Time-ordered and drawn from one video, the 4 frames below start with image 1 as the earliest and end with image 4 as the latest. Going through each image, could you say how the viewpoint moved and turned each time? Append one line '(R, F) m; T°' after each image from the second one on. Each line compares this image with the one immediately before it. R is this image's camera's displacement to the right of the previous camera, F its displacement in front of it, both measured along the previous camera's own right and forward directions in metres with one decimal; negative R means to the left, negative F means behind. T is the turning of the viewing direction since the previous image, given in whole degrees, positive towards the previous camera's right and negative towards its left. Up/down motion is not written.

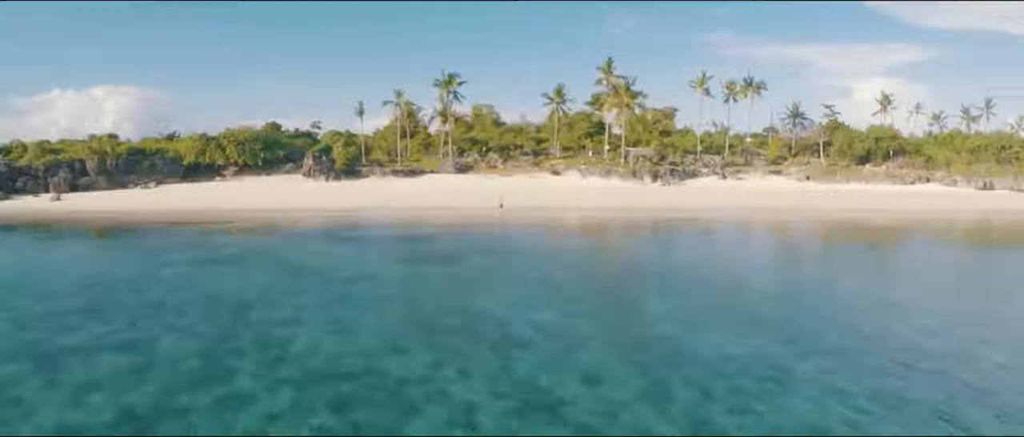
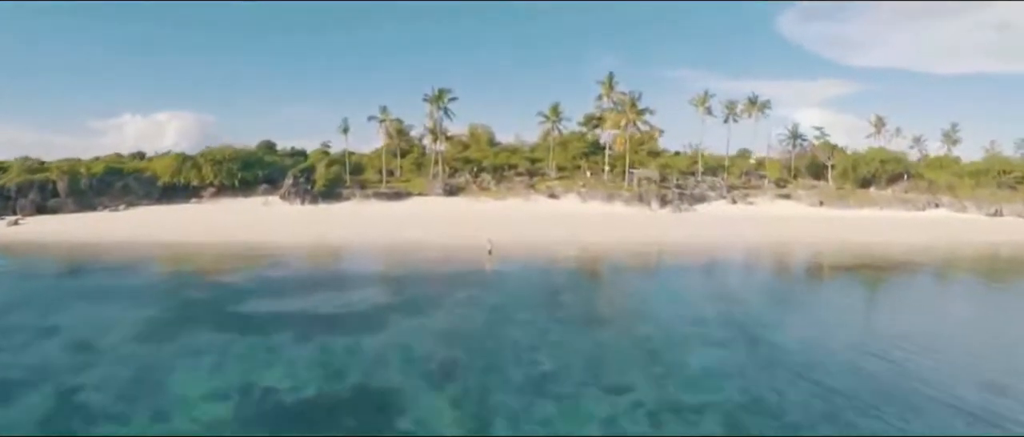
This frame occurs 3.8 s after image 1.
(0.0, +3.1) m; +1°
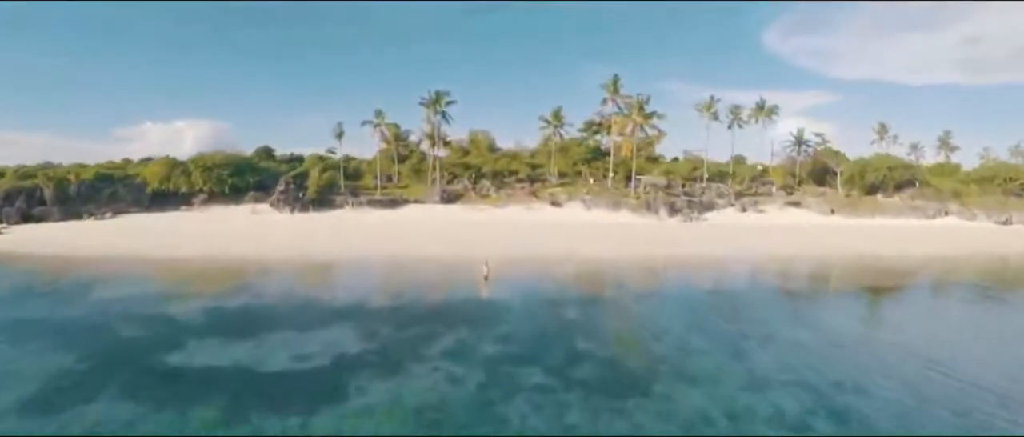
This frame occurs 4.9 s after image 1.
(0.0, +1.7) m; 0°
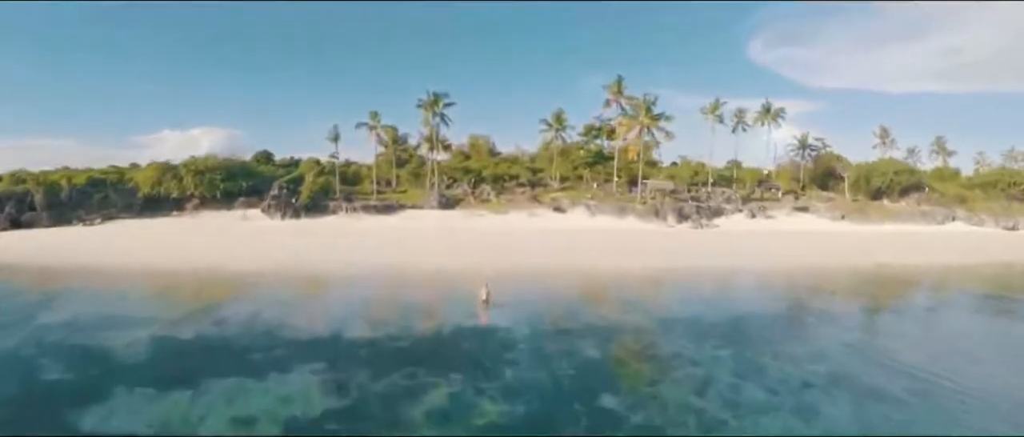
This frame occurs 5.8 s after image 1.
(-0.1, +1.4) m; 0°
